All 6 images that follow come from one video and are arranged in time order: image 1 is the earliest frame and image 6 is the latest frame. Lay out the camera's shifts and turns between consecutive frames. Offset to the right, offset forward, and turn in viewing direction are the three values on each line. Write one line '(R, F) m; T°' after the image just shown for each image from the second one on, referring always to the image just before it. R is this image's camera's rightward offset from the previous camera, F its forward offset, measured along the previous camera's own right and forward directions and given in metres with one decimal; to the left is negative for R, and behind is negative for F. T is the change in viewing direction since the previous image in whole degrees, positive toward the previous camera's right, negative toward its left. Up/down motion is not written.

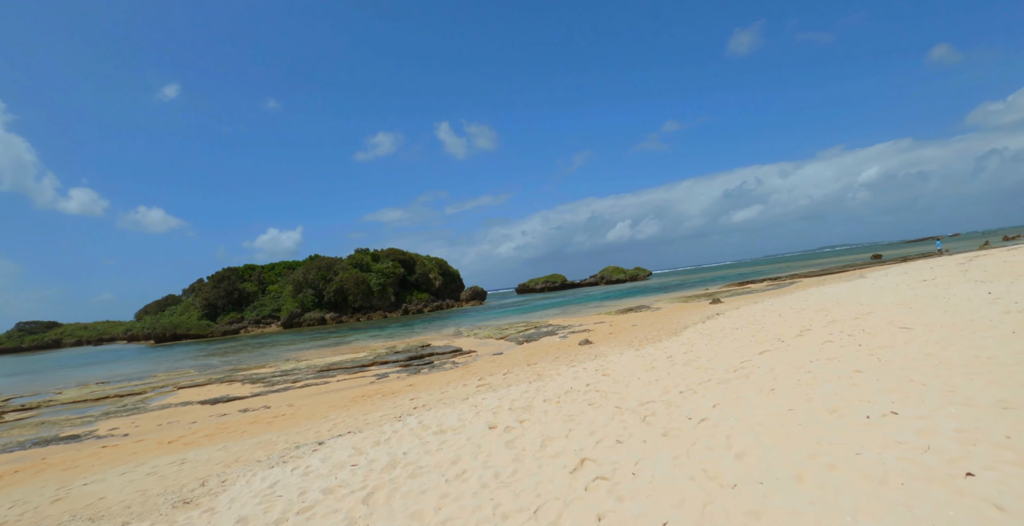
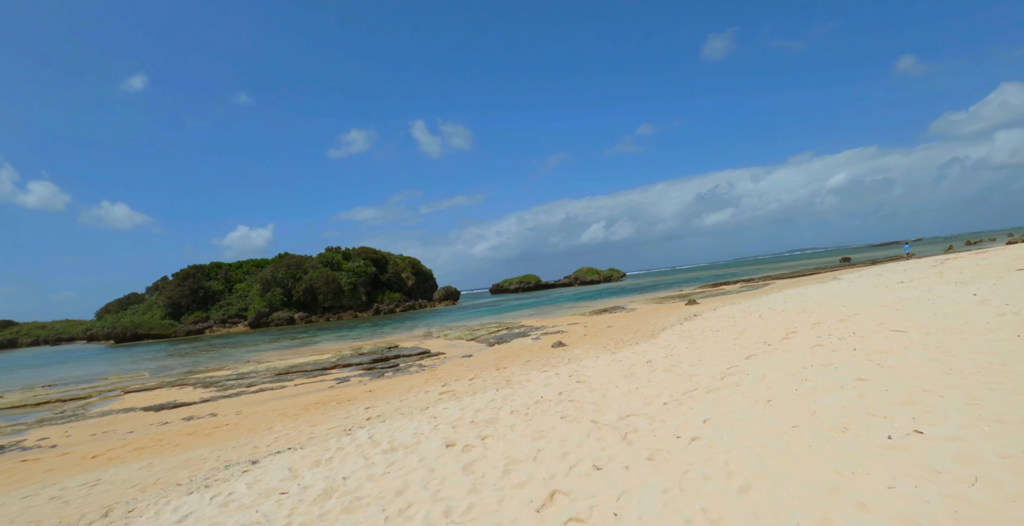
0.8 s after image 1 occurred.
(+0.2, +1.1) m; +3°
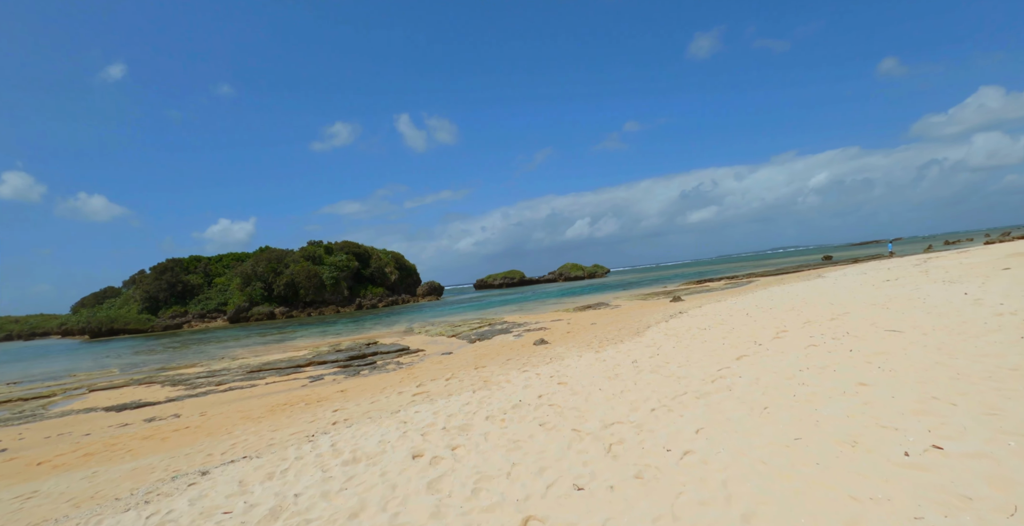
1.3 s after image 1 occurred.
(+0.1, +0.7) m; +2°
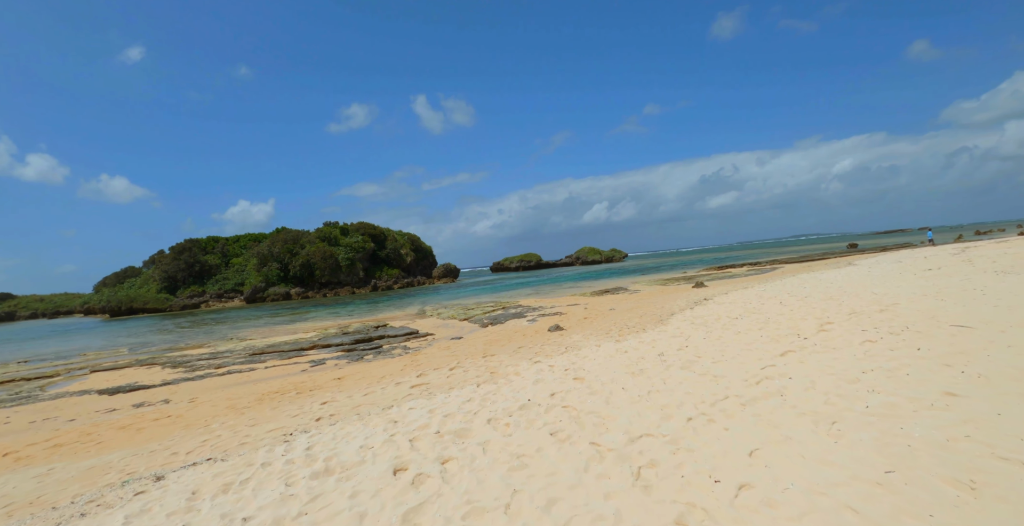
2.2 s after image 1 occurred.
(+0.1, +1.3) m; -2°
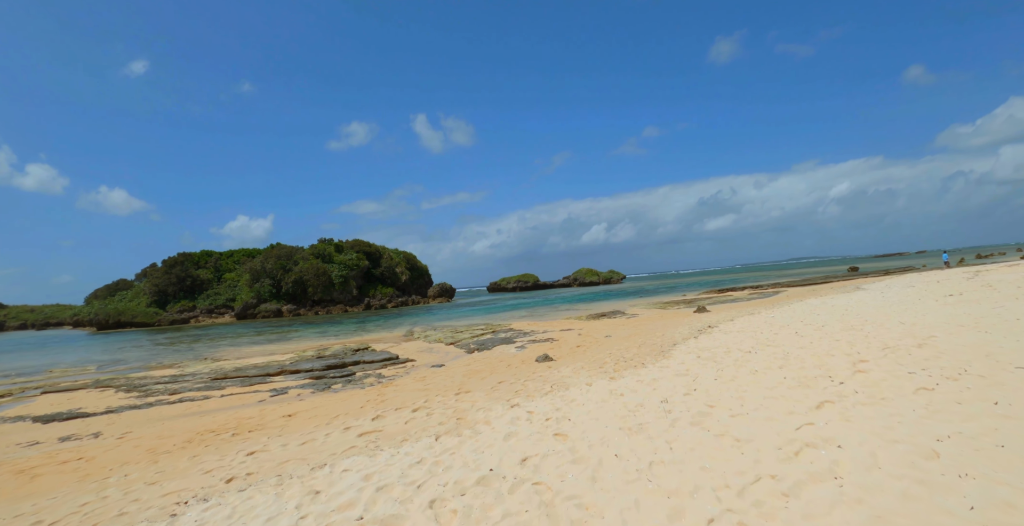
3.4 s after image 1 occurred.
(+0.4, +1.7) m; 0°
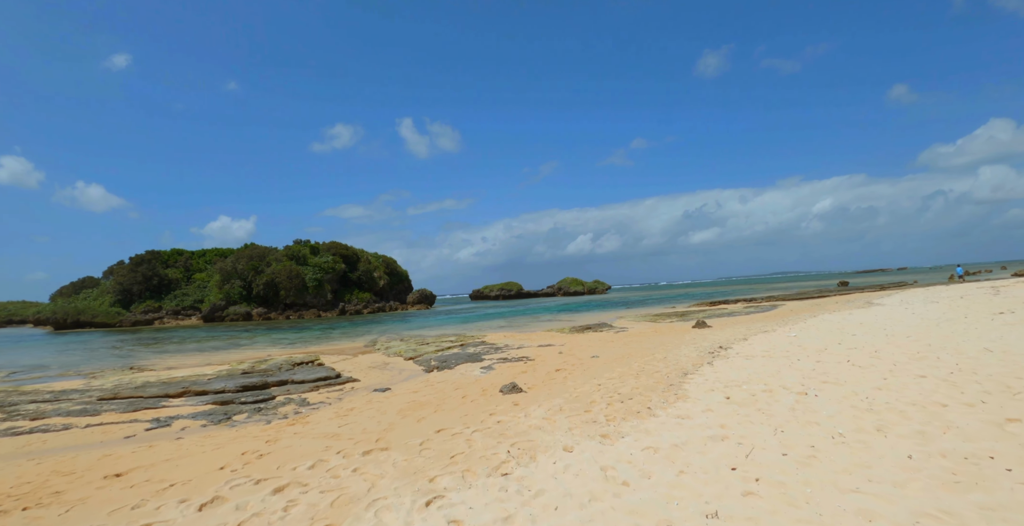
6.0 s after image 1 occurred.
(+0.6, +3.8) m; +2°
